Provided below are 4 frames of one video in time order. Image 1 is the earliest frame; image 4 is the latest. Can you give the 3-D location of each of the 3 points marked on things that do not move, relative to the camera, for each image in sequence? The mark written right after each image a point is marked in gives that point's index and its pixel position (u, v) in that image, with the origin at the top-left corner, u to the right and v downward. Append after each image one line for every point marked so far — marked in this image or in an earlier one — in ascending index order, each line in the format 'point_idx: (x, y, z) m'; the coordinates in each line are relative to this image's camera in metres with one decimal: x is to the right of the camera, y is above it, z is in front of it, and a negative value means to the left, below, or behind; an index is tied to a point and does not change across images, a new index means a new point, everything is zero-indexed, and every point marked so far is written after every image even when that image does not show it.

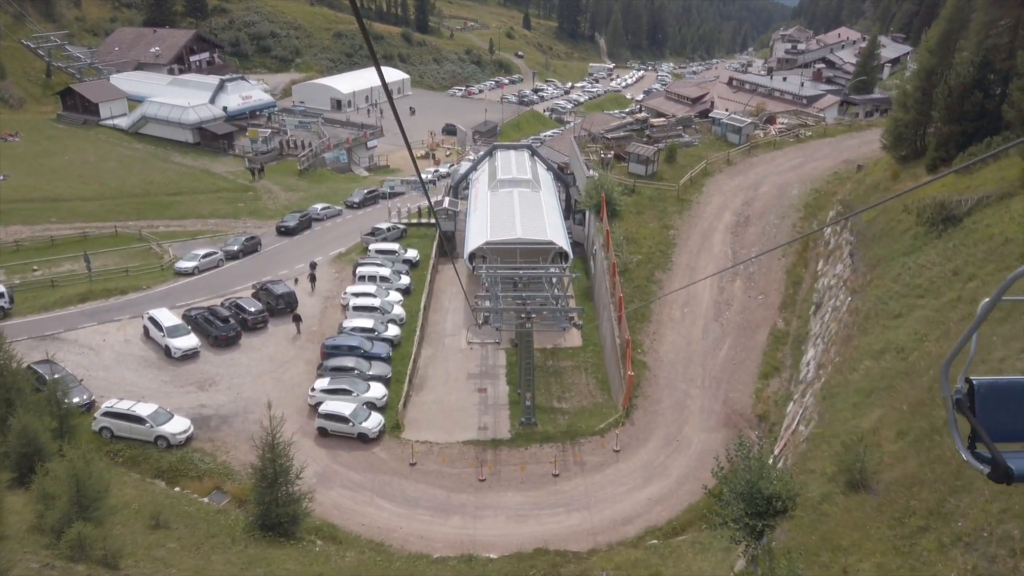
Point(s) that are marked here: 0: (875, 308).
0: (+10.1, -0.5, +19.7) m
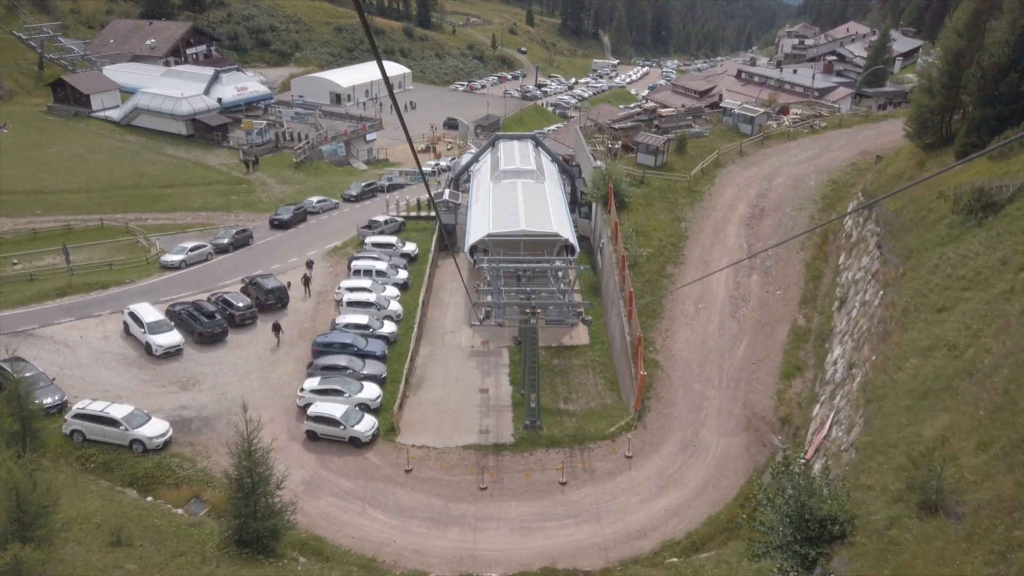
0: (+10.2, -0.3, +18.0) m
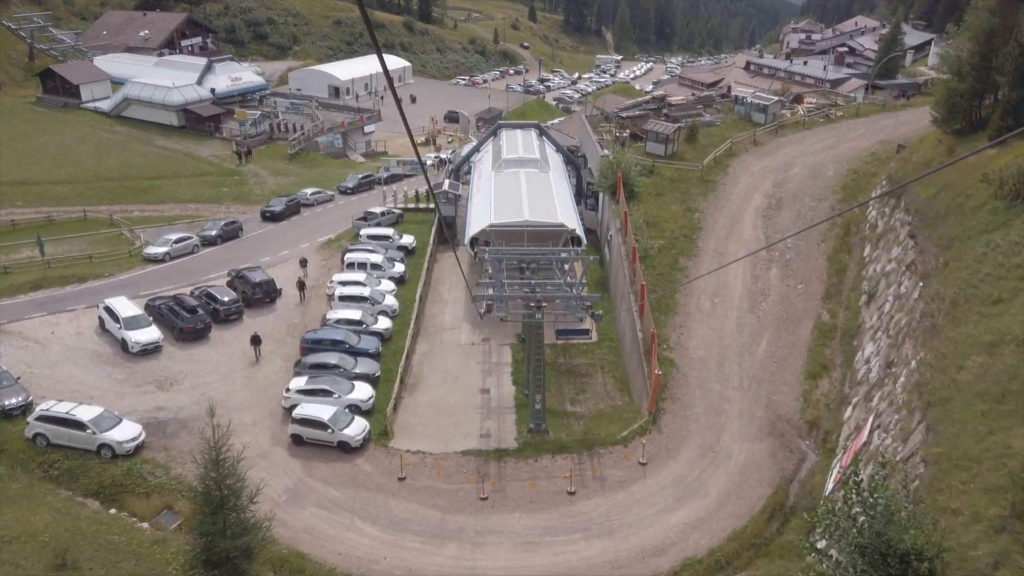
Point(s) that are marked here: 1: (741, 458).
0: (+10.3, -0.1, +16.2) m
1: (+6.2, -4.6, +19.1) m
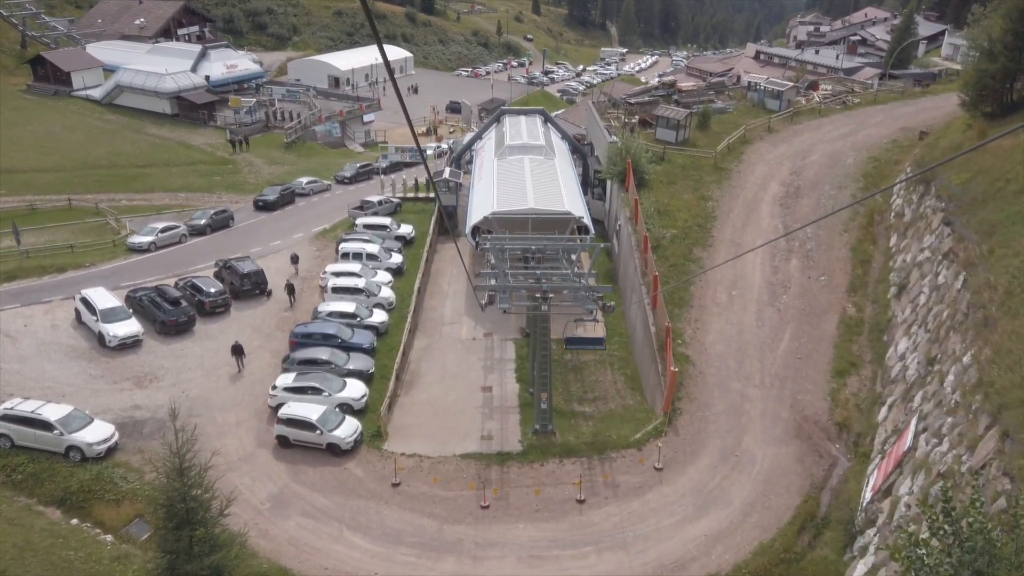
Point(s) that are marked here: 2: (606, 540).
0: (+10.4, +0.1, +14.6) m
1: (+6.3, -4.3, +17.5) m
2: (+2.1, -5.6, +15.7) m
